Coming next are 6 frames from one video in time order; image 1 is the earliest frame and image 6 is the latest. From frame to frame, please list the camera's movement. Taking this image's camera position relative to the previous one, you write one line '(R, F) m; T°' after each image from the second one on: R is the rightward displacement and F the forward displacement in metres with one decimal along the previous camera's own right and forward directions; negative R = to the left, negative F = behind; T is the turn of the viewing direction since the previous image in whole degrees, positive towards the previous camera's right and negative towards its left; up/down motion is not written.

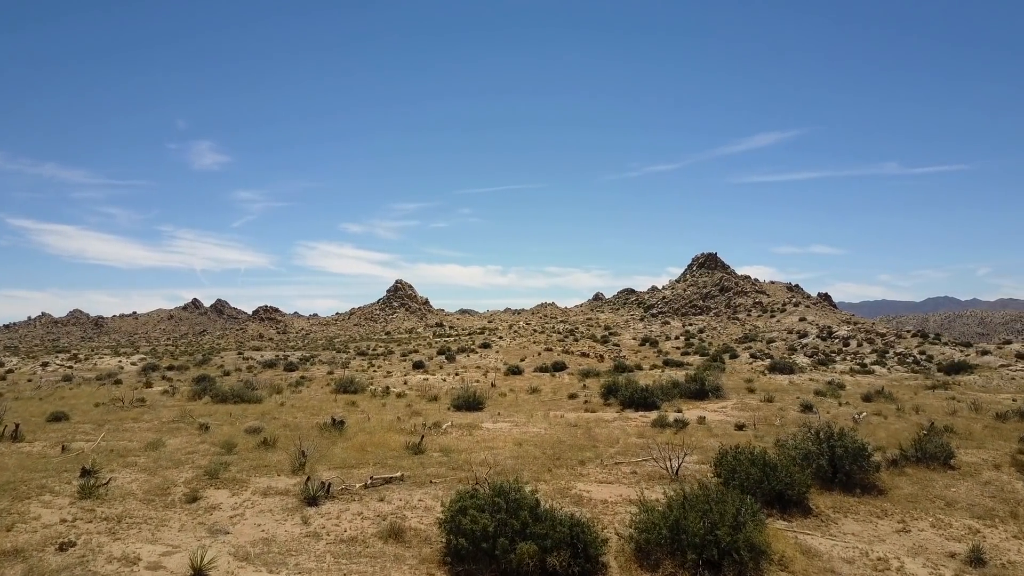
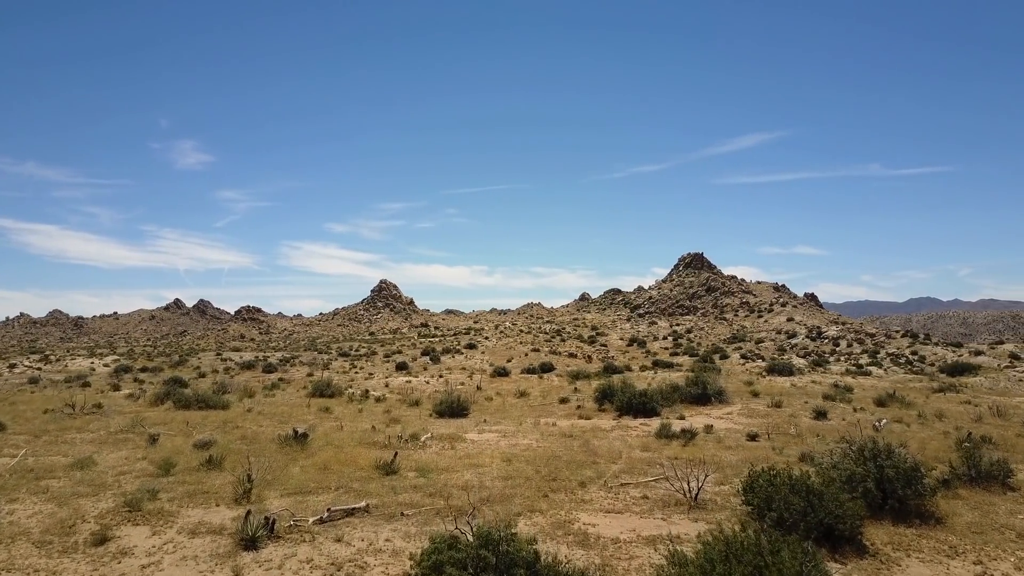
(-0.1, +2.7) m; +1°
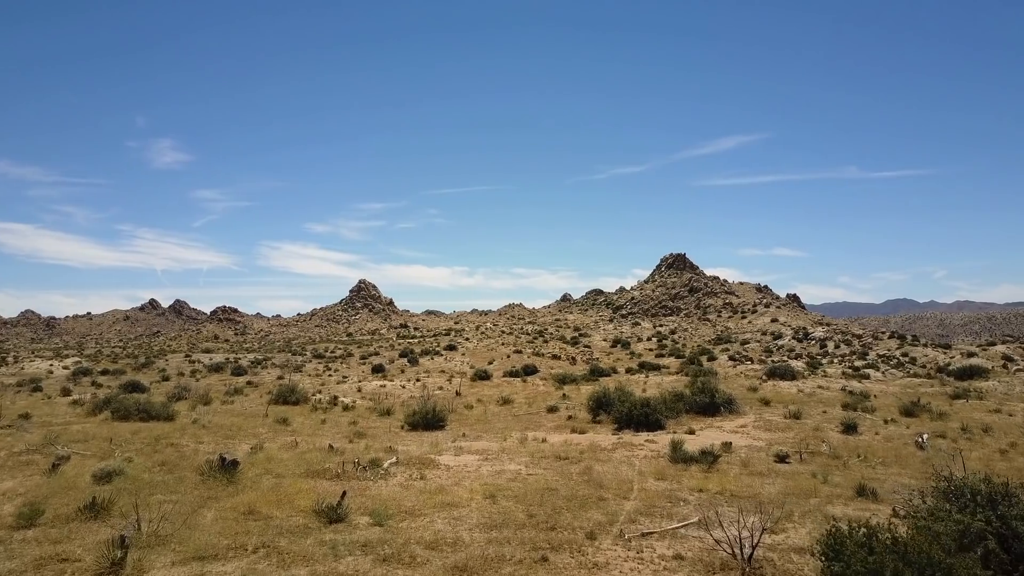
(-0.1, +3.9) m; +2°
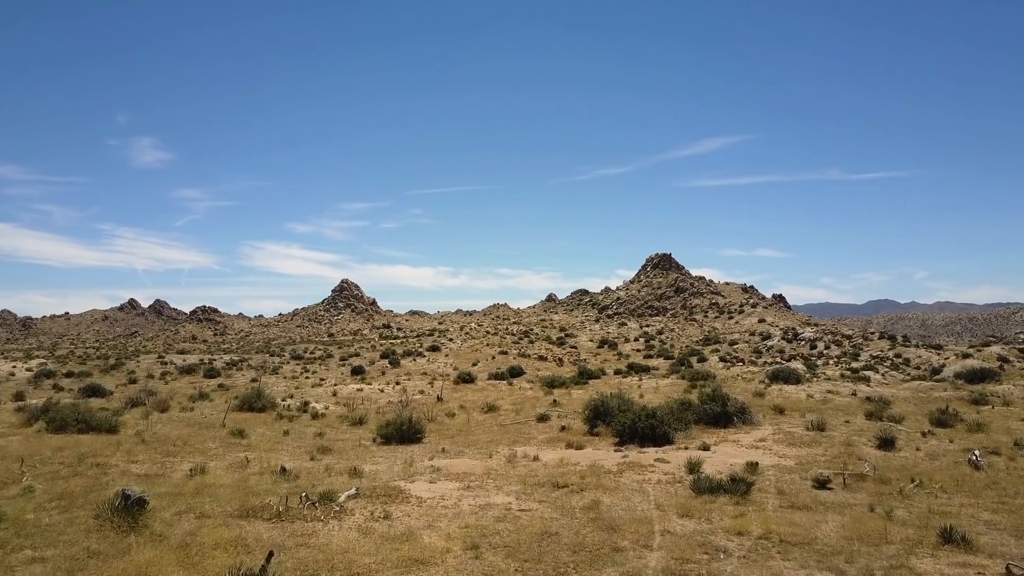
(-0.1, +3.3) m; +2°
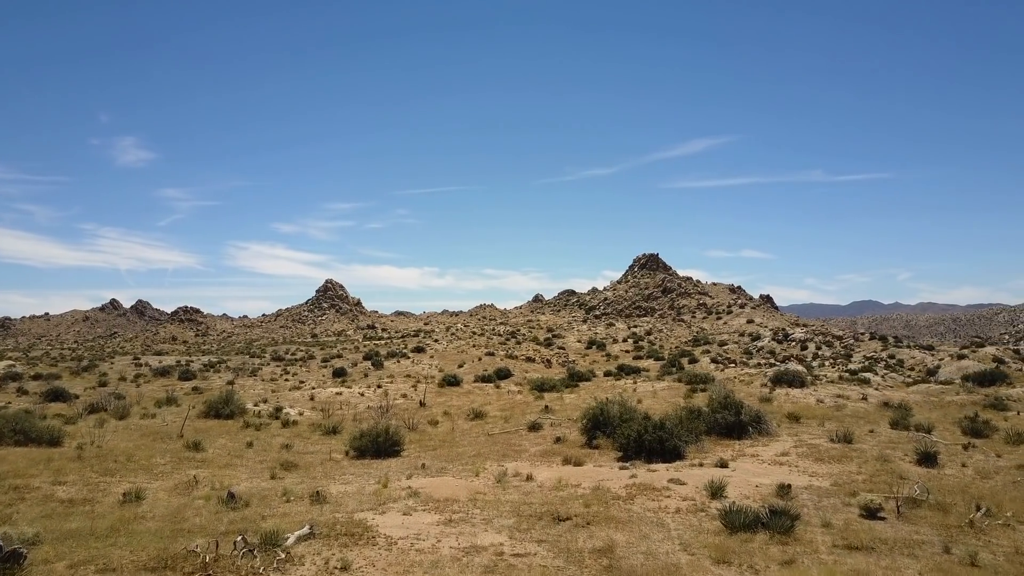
(-0.1, +2.7) m; +1°
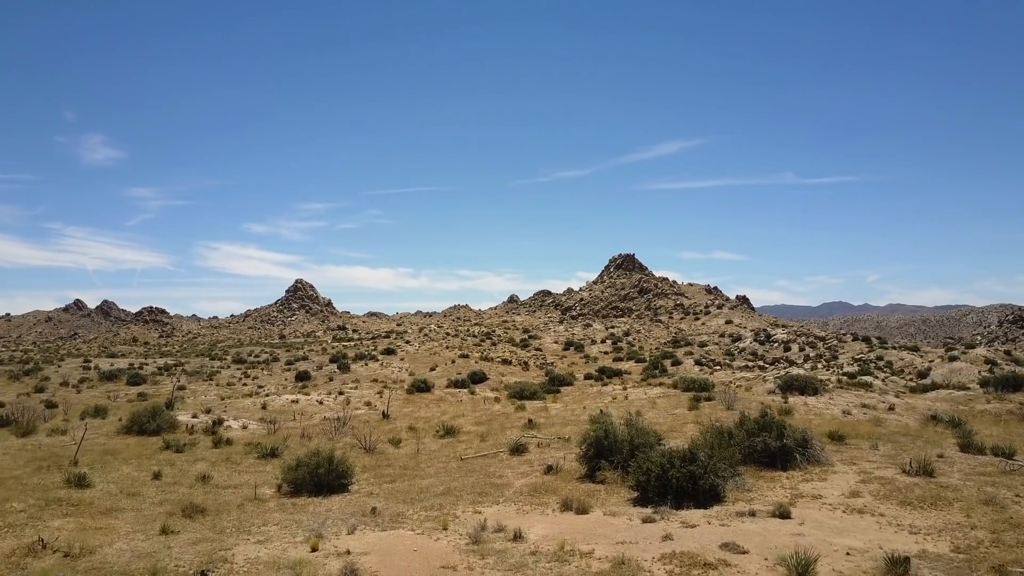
(-0.2, +5.1) m; +3°
